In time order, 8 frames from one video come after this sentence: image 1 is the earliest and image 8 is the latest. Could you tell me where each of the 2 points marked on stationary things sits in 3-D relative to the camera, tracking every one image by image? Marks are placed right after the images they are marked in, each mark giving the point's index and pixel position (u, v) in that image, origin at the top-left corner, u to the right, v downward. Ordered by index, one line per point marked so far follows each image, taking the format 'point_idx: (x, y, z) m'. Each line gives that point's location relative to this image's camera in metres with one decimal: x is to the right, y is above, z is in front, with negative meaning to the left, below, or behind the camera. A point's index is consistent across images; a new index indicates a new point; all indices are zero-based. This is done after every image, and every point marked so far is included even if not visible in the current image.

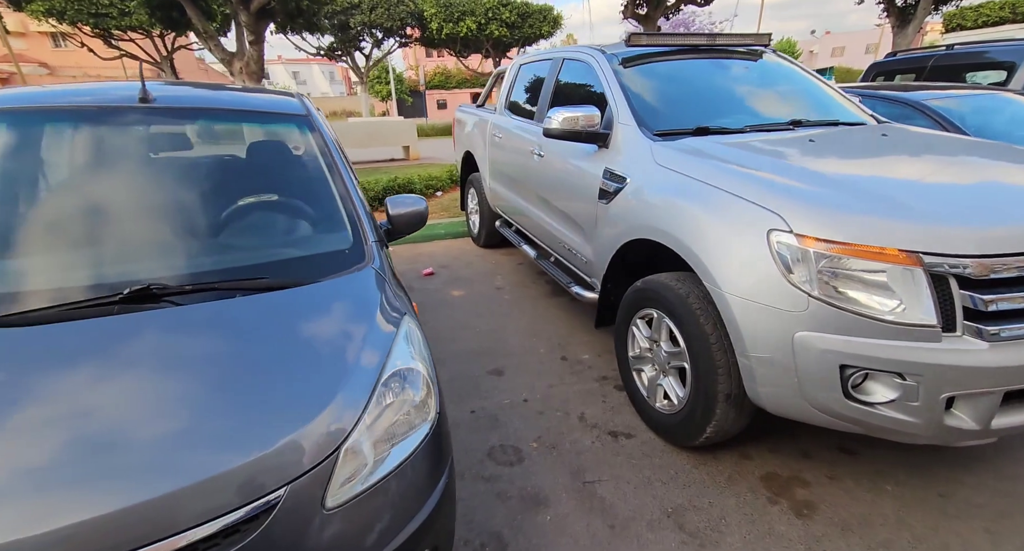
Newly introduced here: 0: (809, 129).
0: (+1.6, +0.8, +2.6) m
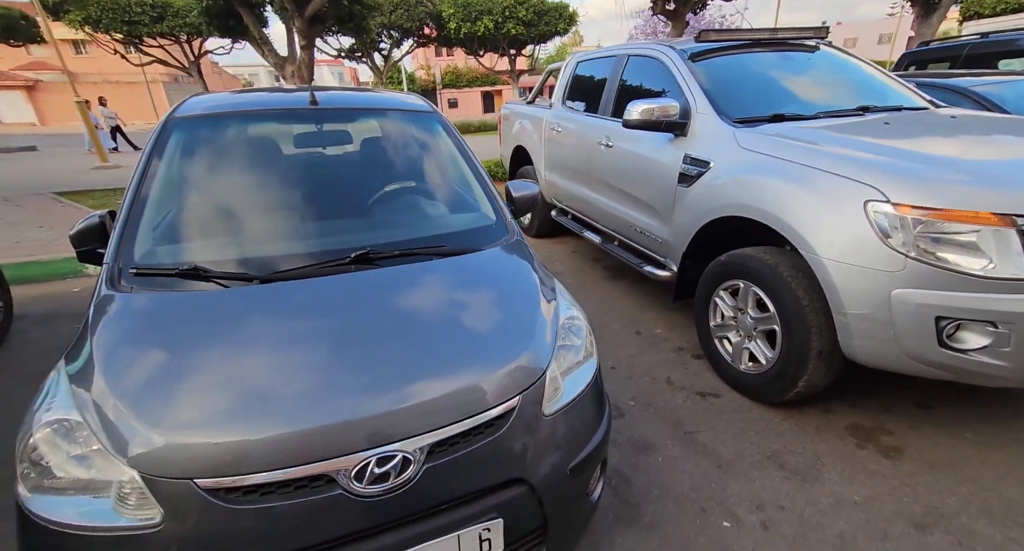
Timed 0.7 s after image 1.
0: (+2.1, +0.9, +2.8) m
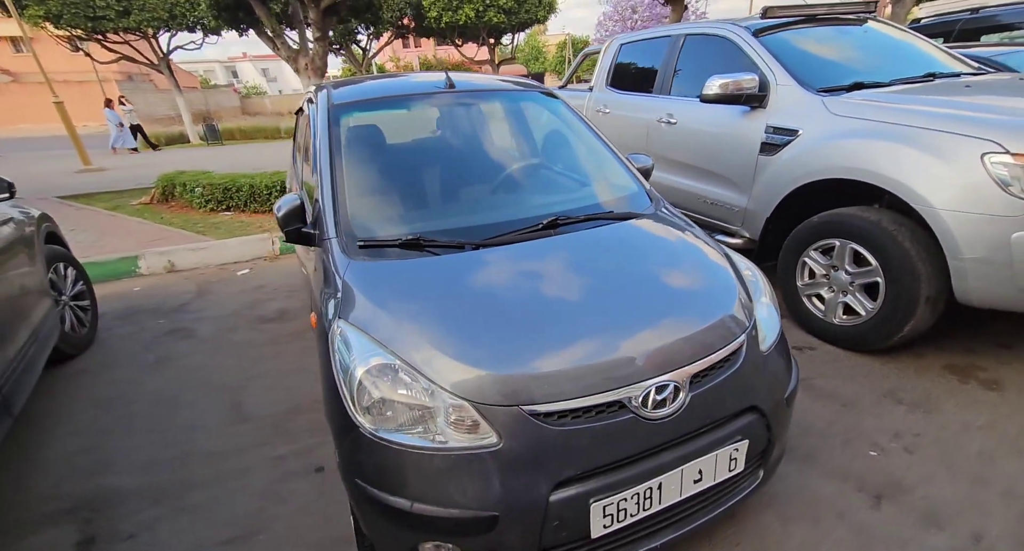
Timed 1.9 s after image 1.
0: (+2.6, +1.2, +3.0) m
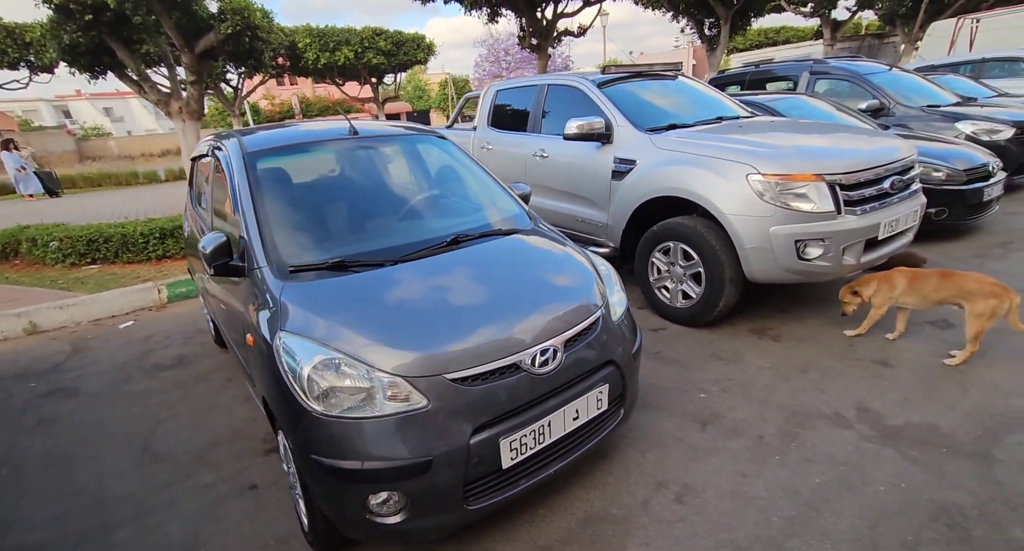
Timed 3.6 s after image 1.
0: (+1.8, +1.3, +4.1) m
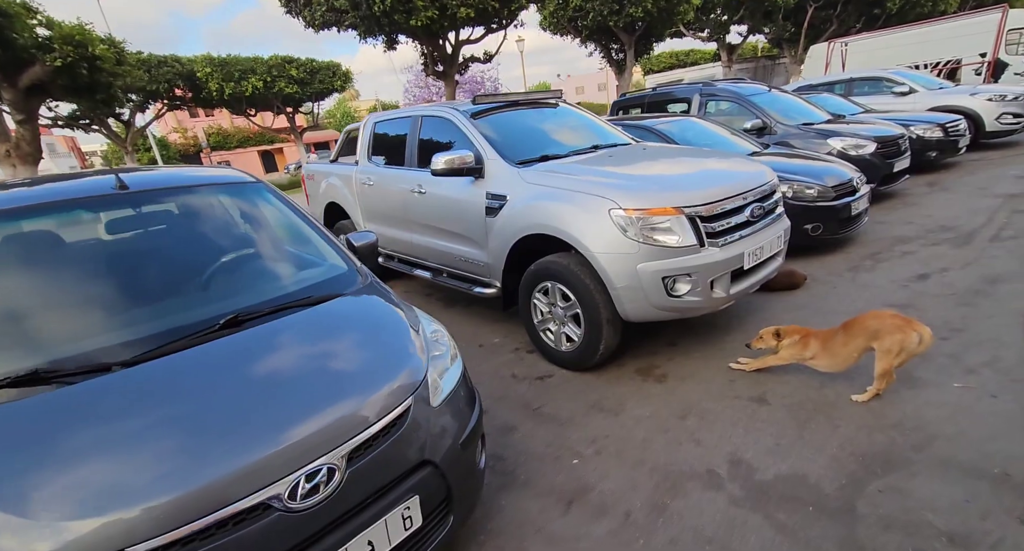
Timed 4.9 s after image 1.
0: (+0.7, +1.0, +3.9) m
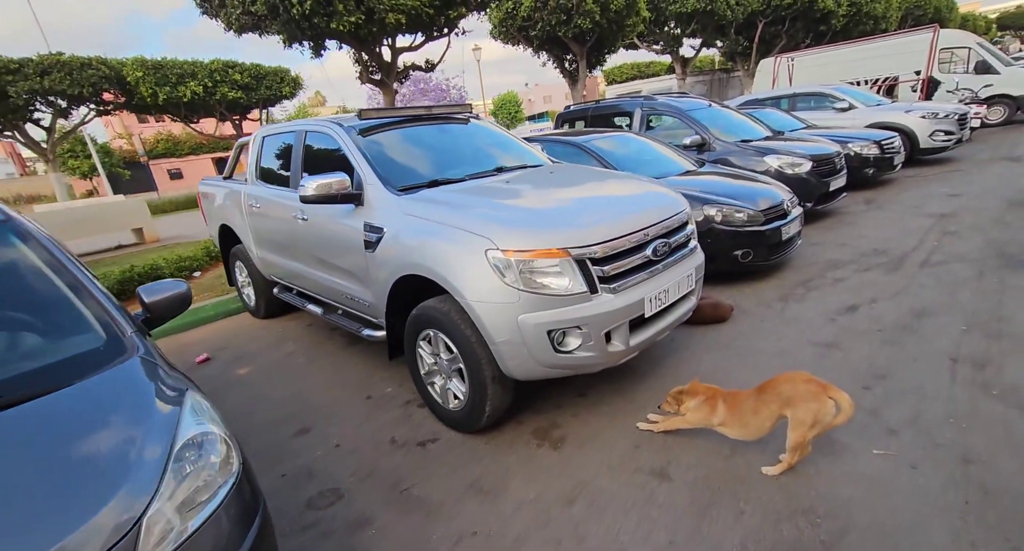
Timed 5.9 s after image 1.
0: (0.0, +0.7, +3.5) m
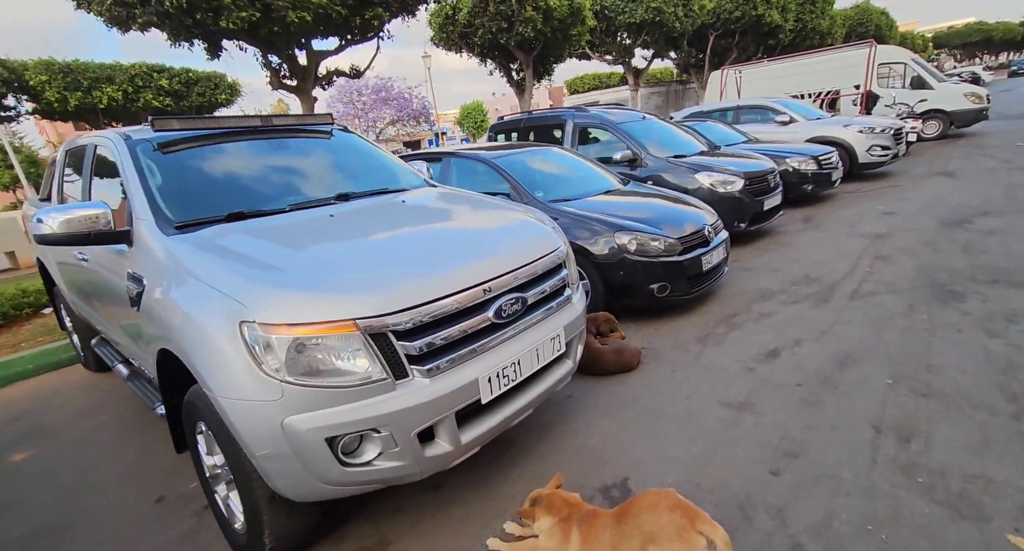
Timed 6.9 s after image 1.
0: (-0.9, +0.4, +2.9) m
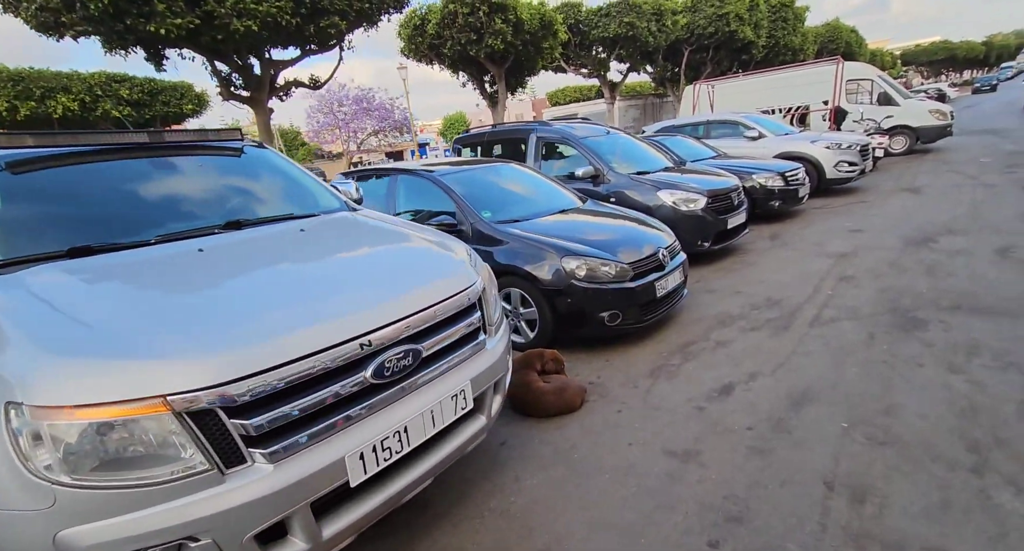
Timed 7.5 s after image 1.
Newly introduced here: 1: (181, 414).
0: (-1.3, +0.2, +2.5) m
1: (-0.8, -0.4, +1.3) m
